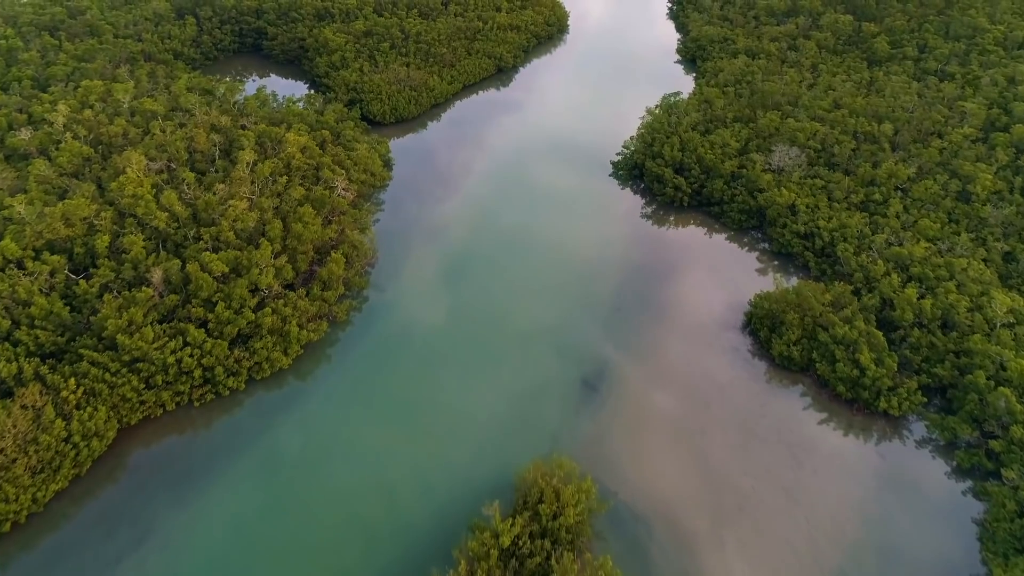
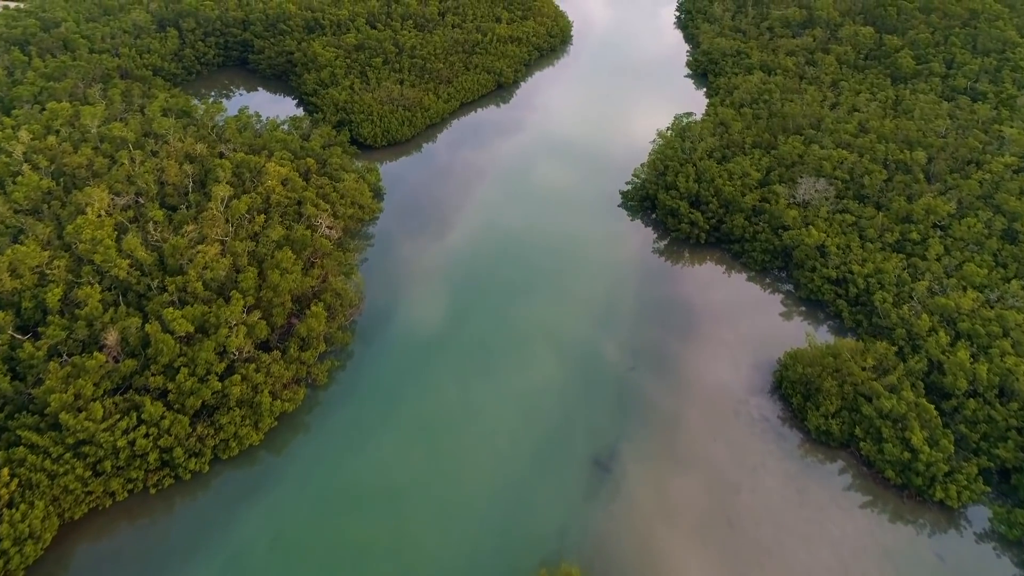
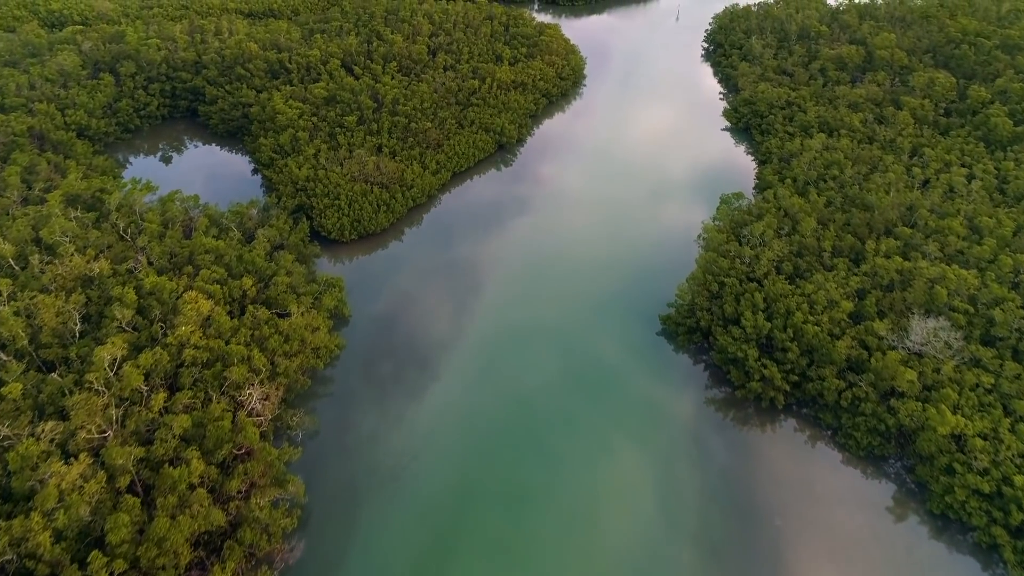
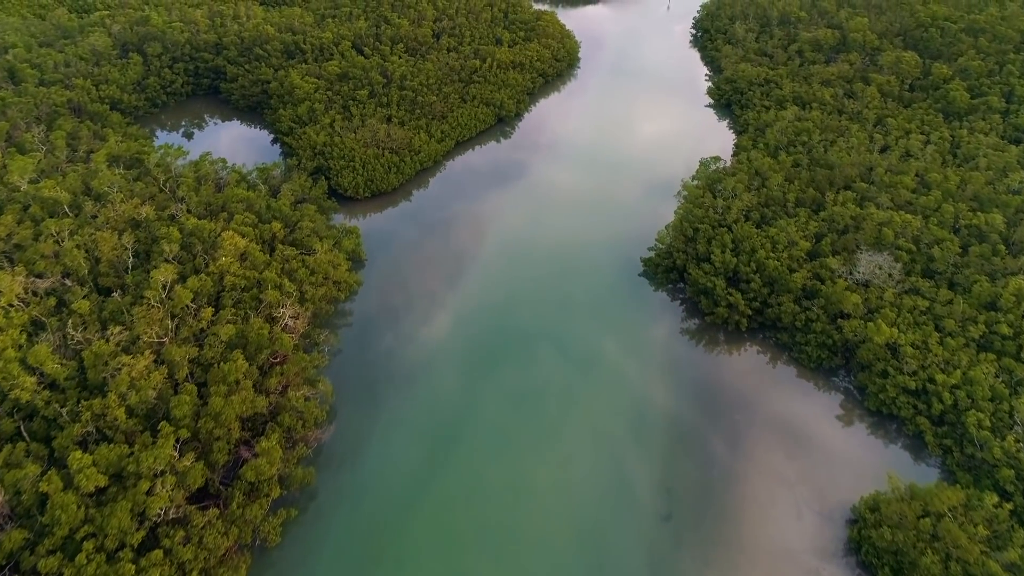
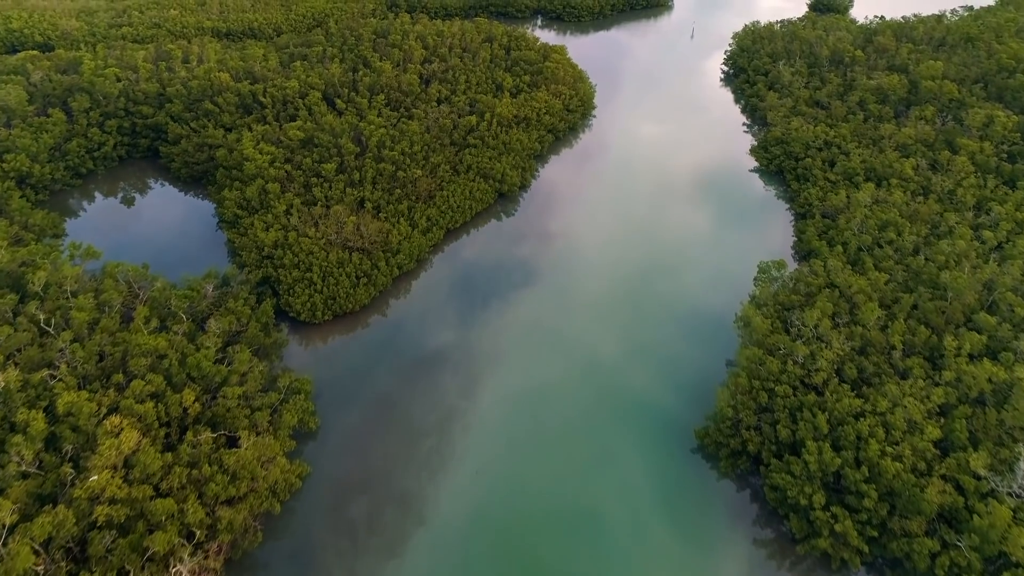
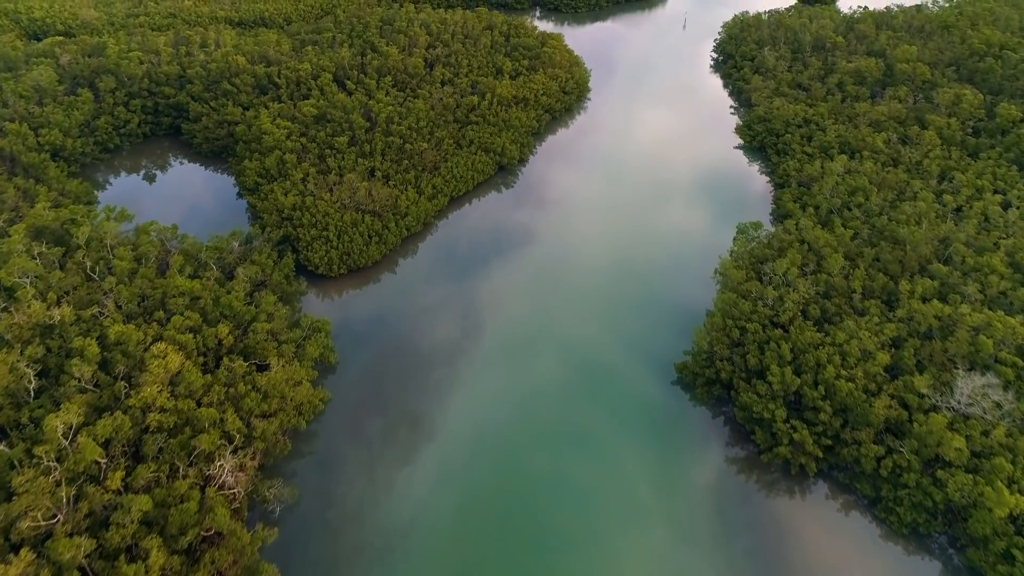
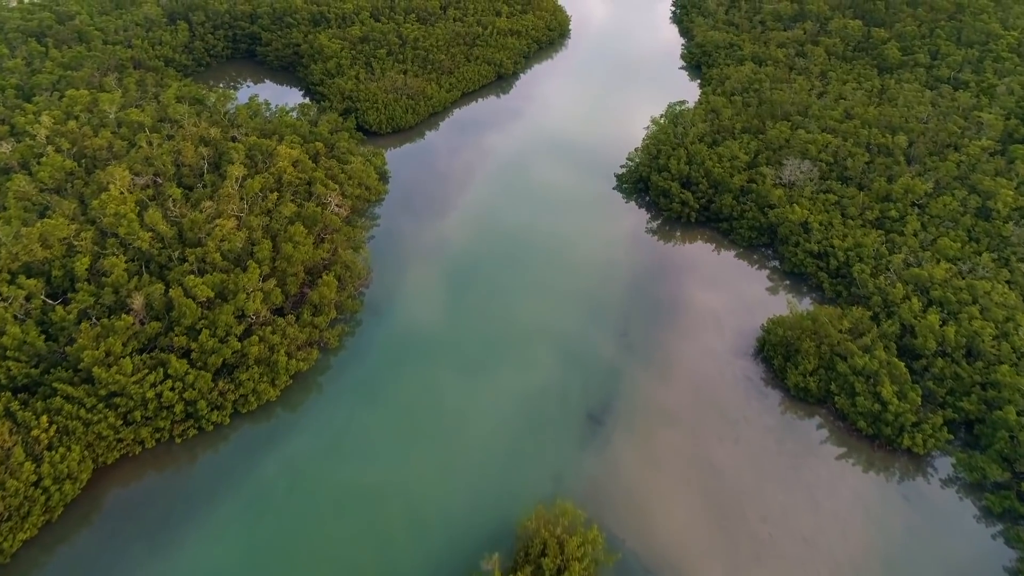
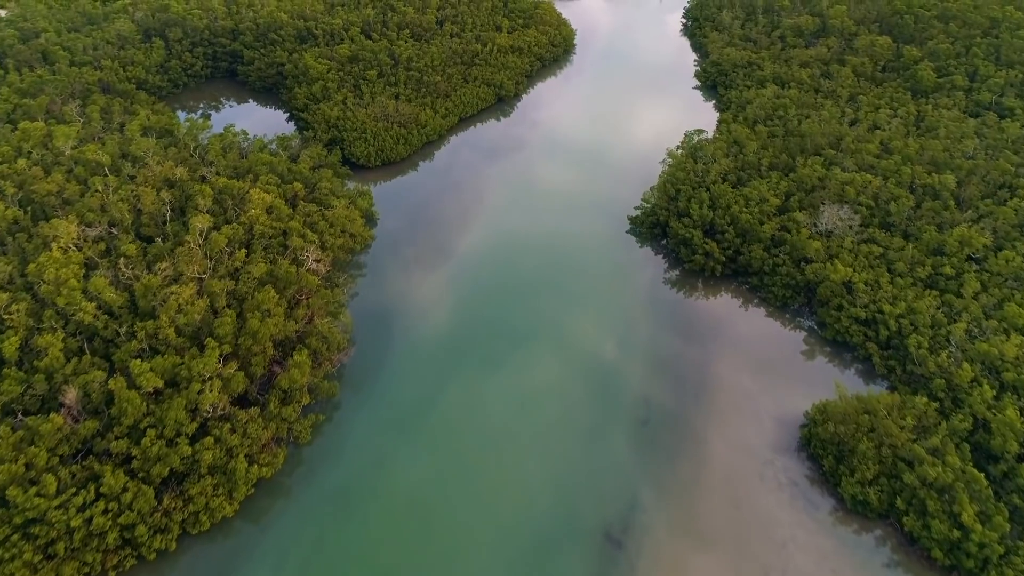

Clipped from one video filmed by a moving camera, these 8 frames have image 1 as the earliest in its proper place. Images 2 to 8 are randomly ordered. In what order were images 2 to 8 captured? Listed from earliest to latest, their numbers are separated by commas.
7, 2, 8, 4, 3, 6, 5
